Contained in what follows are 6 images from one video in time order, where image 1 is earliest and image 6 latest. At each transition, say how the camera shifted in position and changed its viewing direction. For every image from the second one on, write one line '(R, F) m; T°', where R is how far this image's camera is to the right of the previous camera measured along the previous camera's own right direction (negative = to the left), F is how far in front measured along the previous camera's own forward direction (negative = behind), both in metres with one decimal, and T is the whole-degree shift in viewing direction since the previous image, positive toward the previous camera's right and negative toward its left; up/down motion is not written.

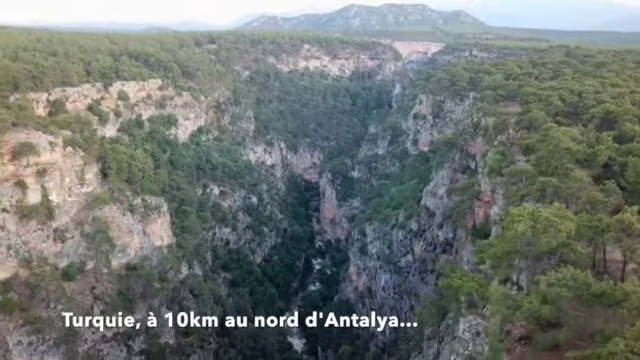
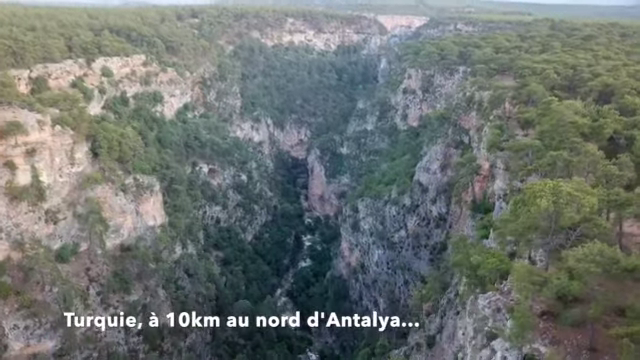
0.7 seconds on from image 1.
(-1.4, +0.6) m; +2°
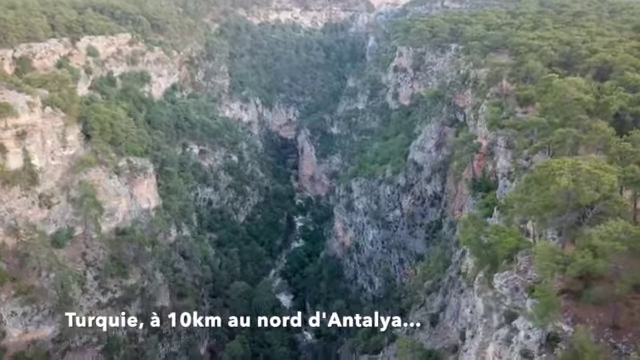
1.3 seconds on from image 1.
(-1.2, +0.5) m; +2°
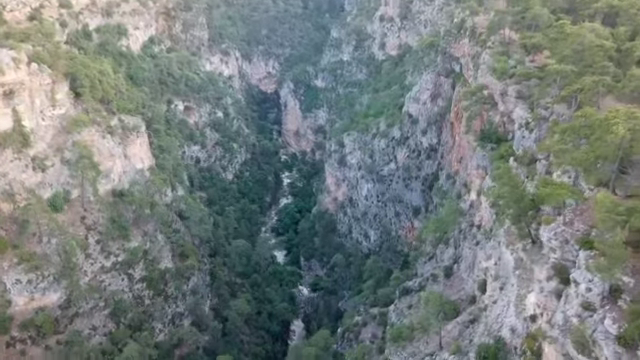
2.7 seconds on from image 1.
(-2.7, +1.1) m; +3°
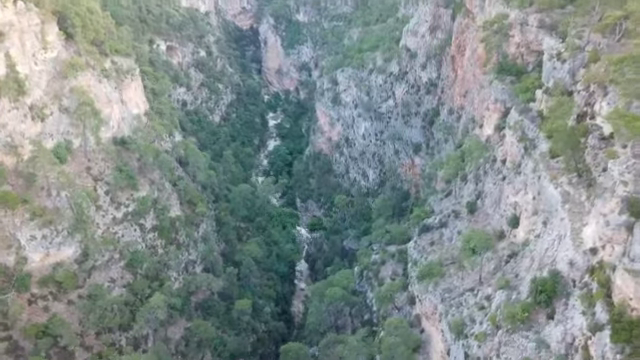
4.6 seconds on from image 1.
(-3.7, +1.2) m; +3°
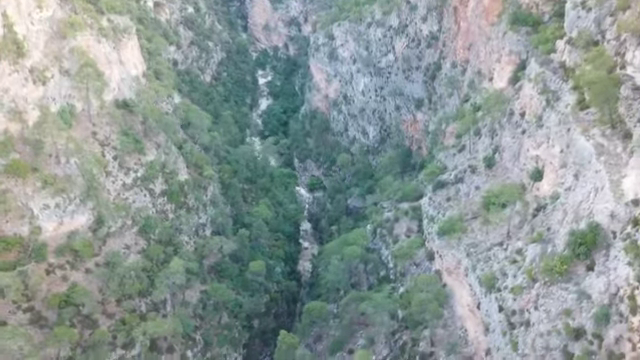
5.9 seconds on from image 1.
(-2.5, +0.7) m; +2°
